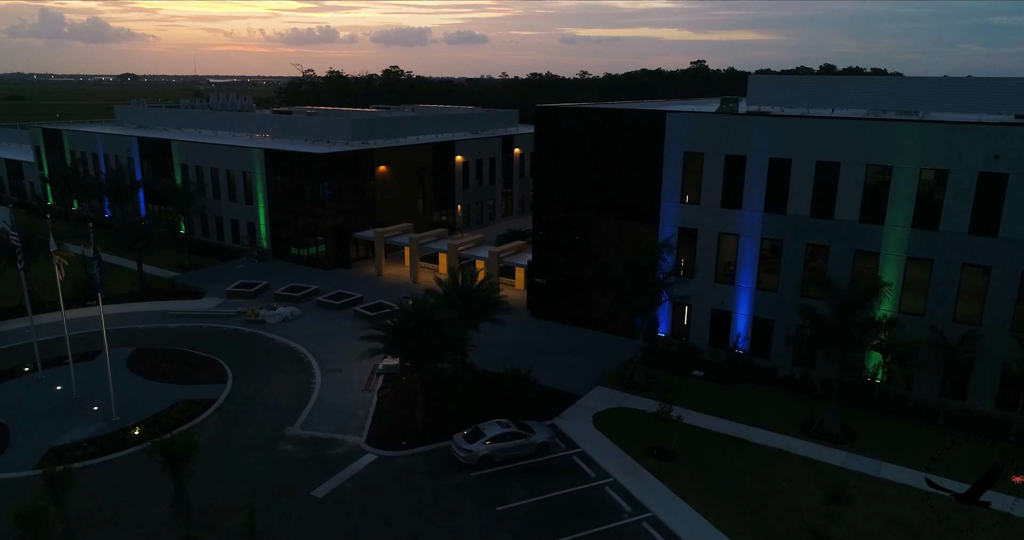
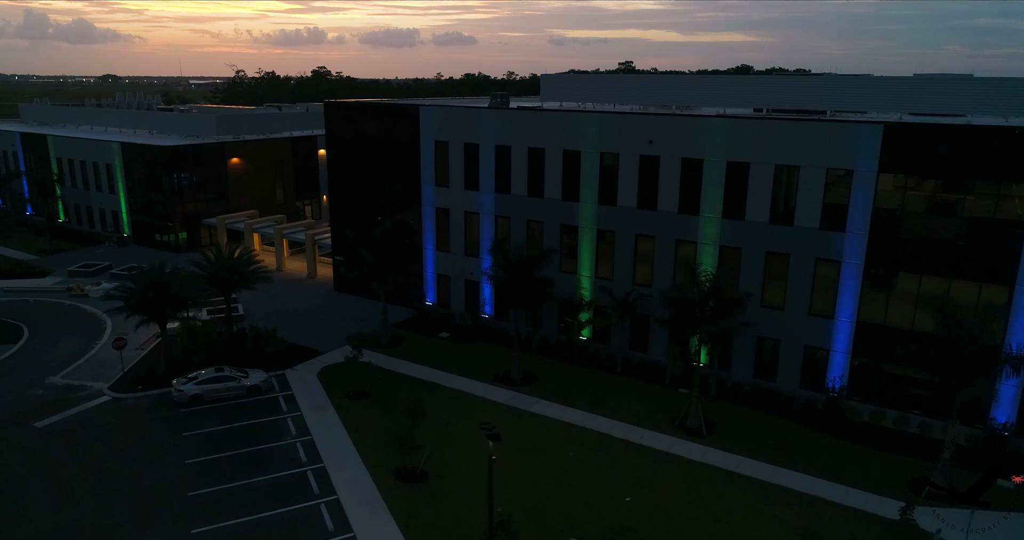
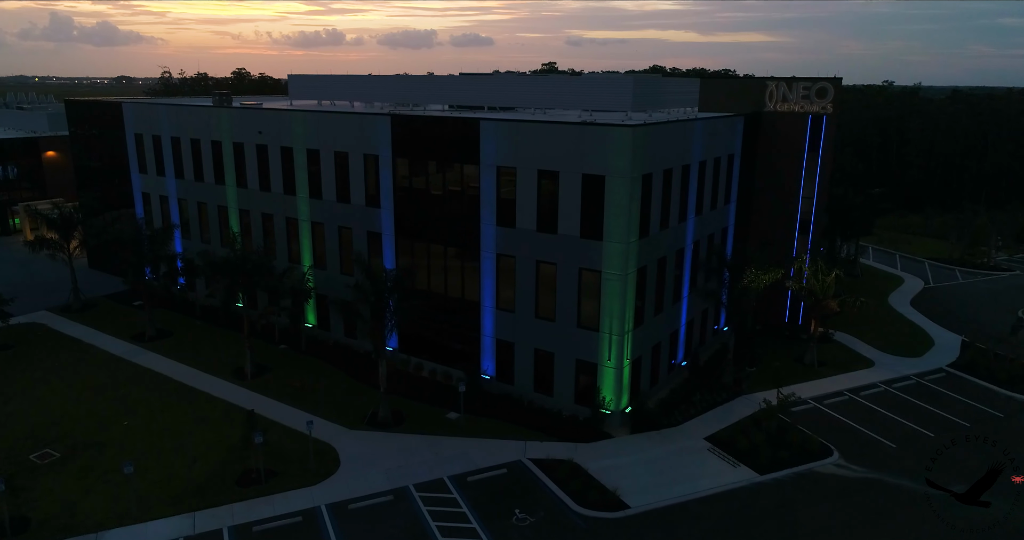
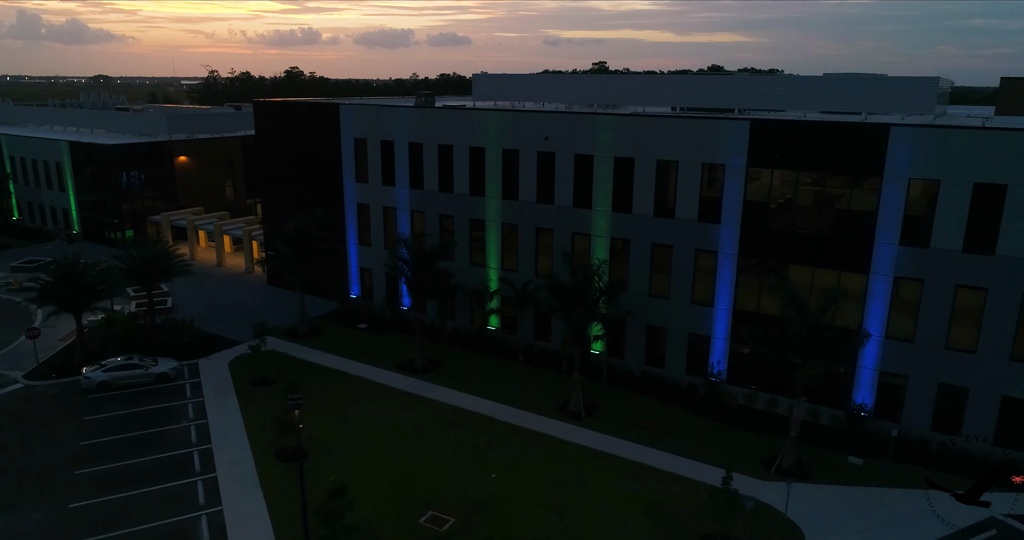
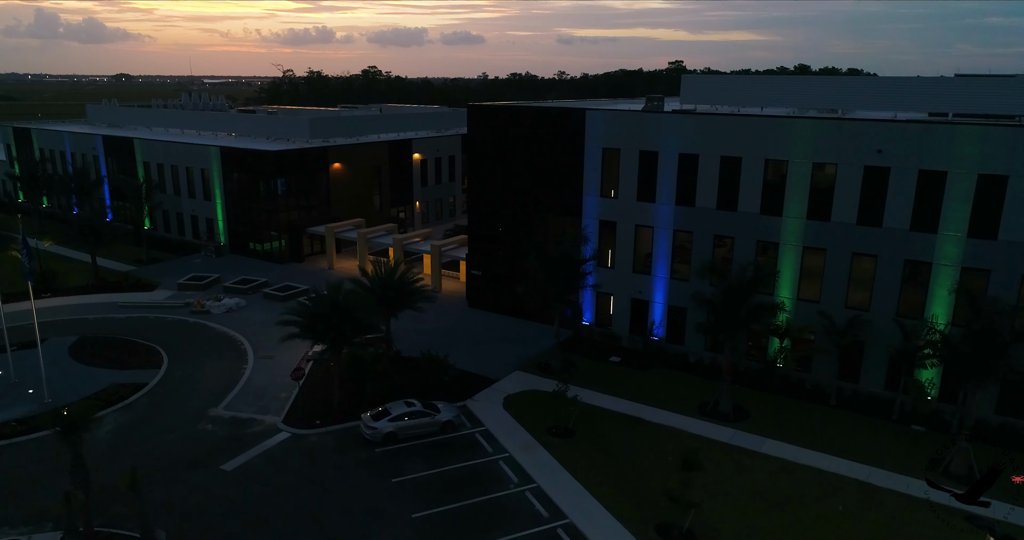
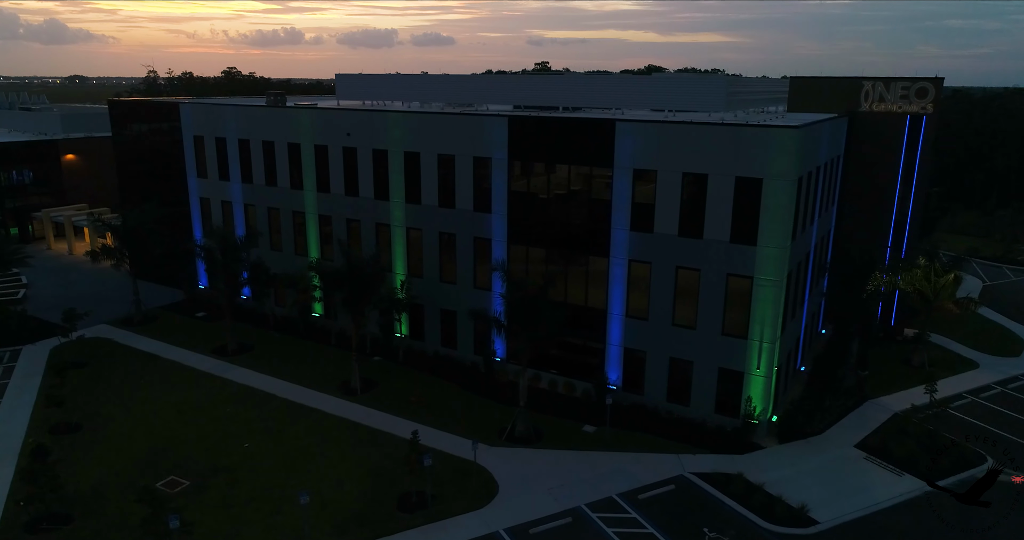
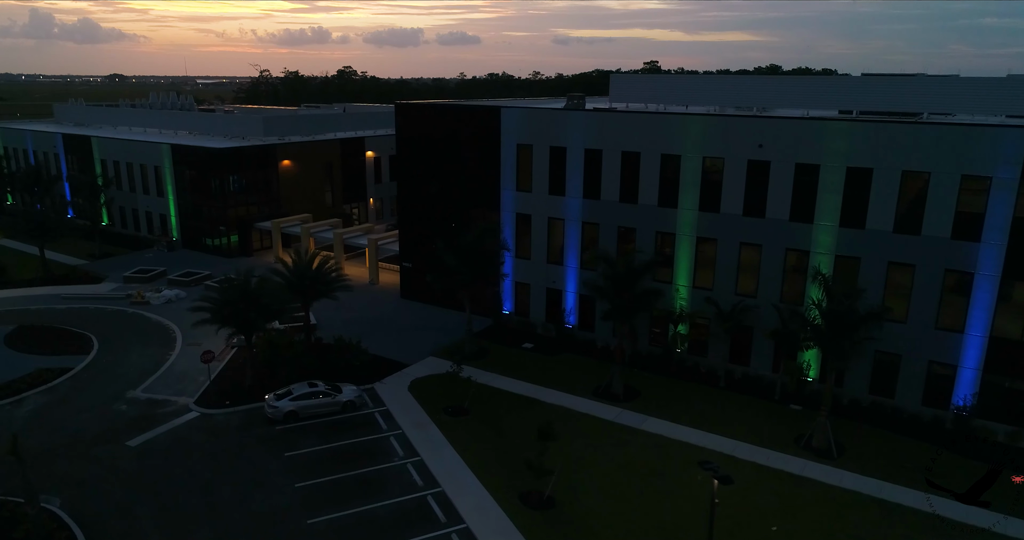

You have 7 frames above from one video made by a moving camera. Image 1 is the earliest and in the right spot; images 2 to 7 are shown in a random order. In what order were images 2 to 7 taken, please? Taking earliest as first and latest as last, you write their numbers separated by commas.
5, 7, 2, 4, 6, 3
